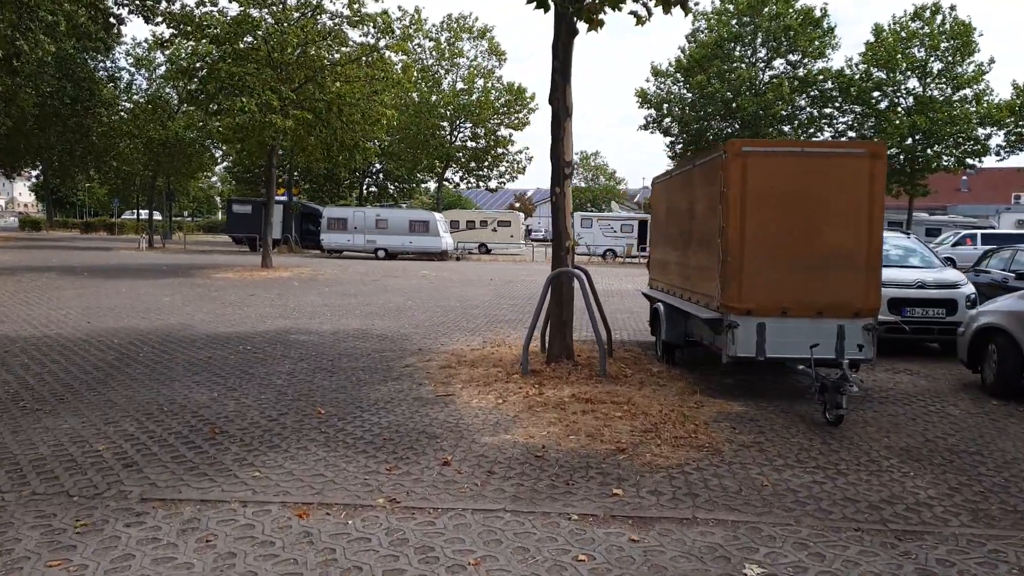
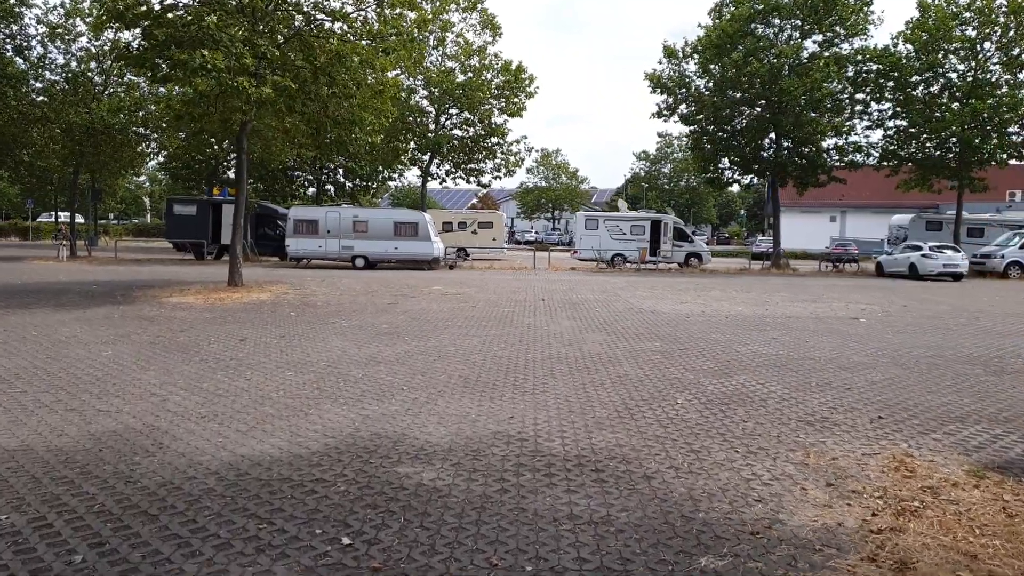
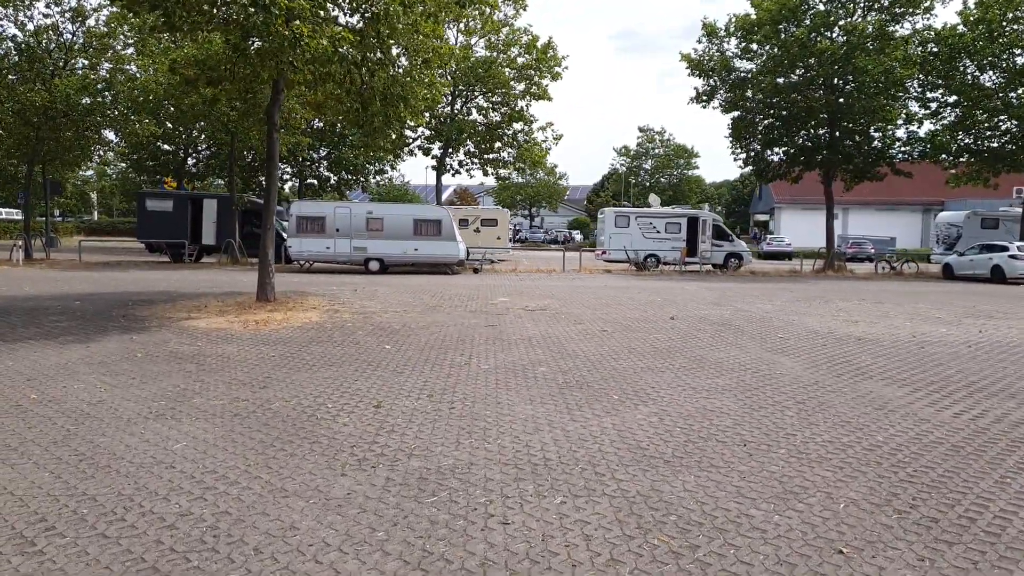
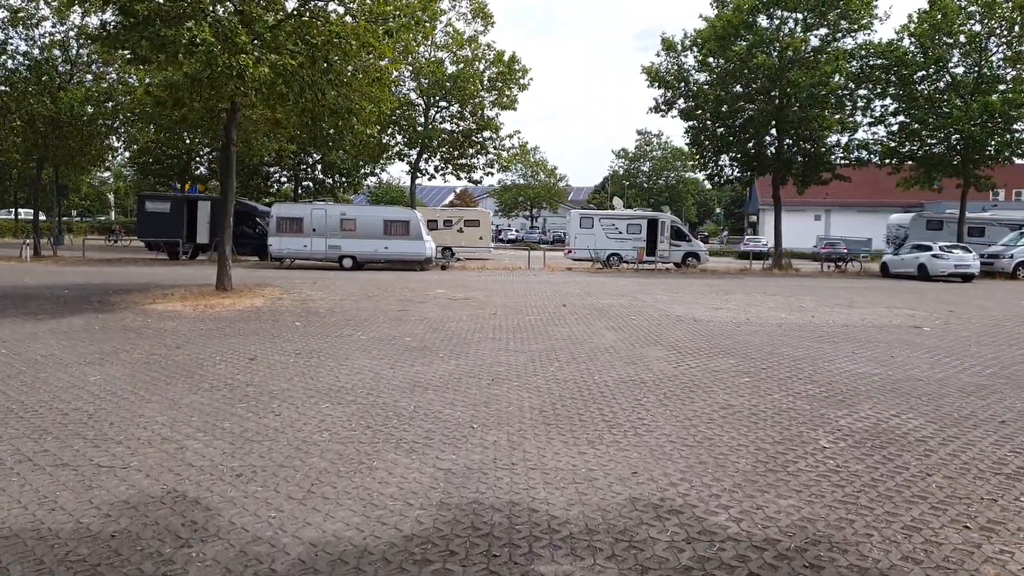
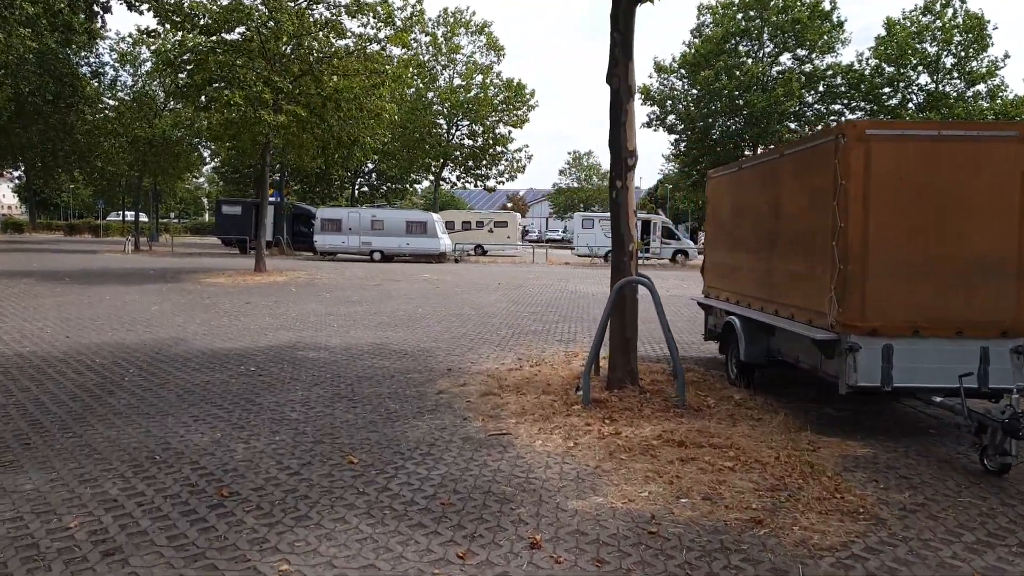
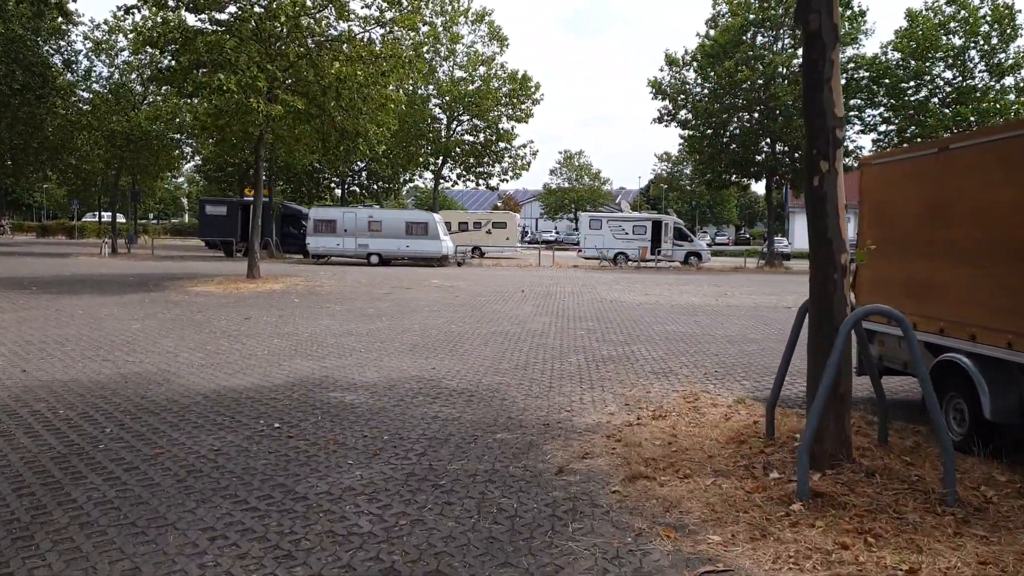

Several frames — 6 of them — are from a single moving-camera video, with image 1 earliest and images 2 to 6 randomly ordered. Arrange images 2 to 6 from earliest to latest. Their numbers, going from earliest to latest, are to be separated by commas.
5, 6, 2, 4, 3
